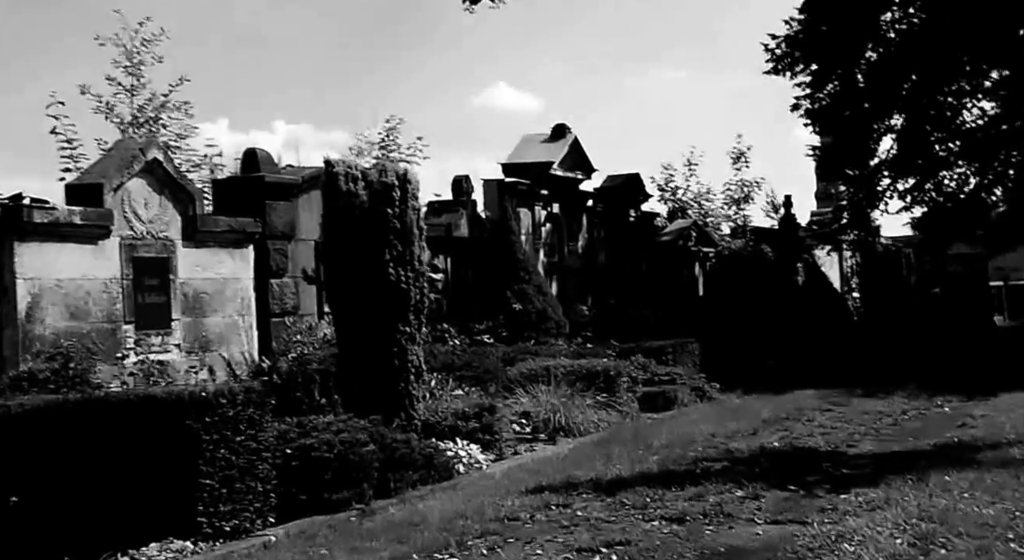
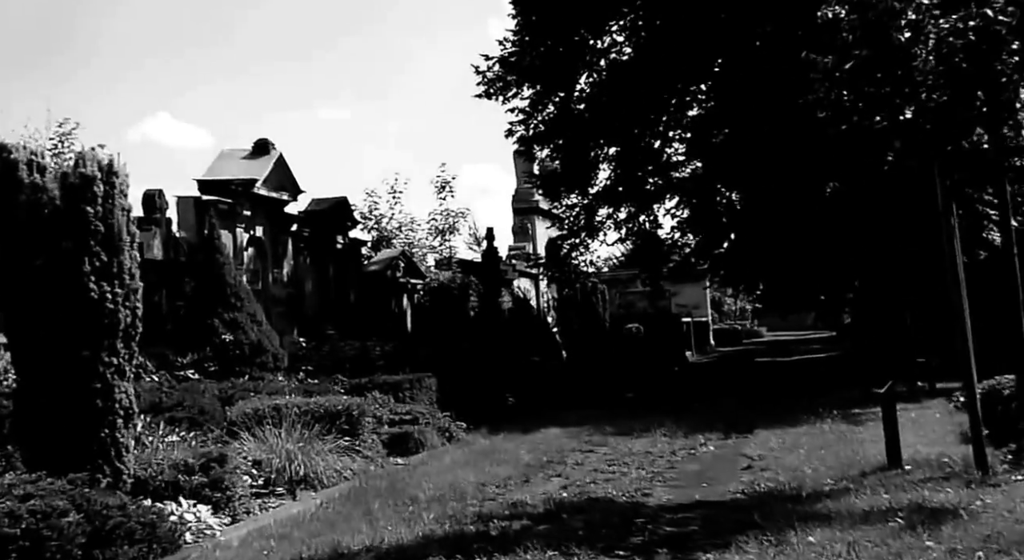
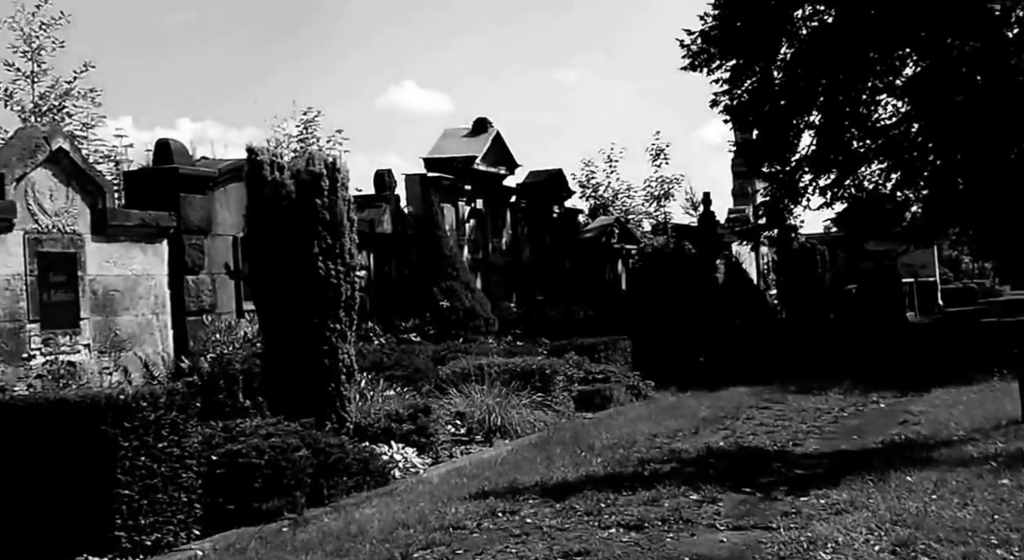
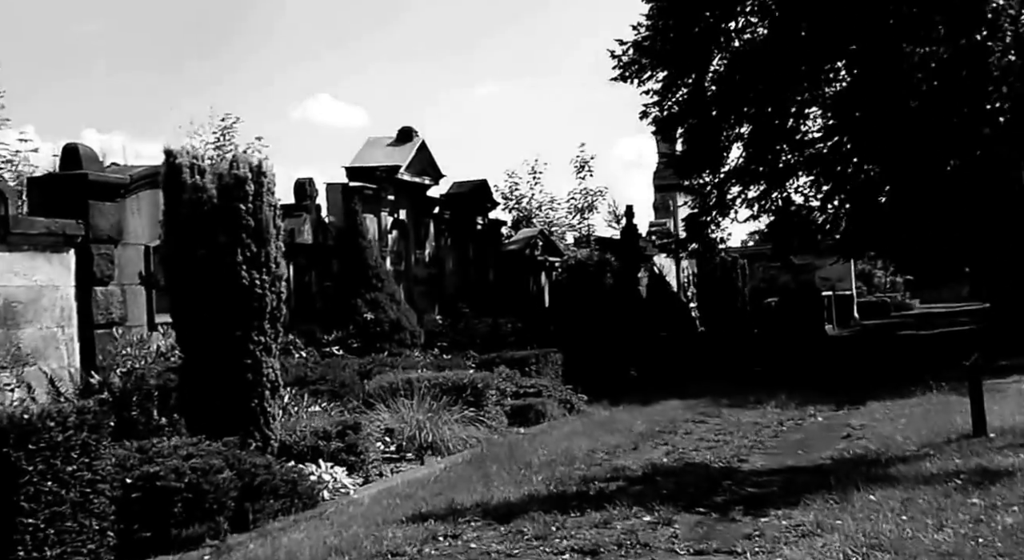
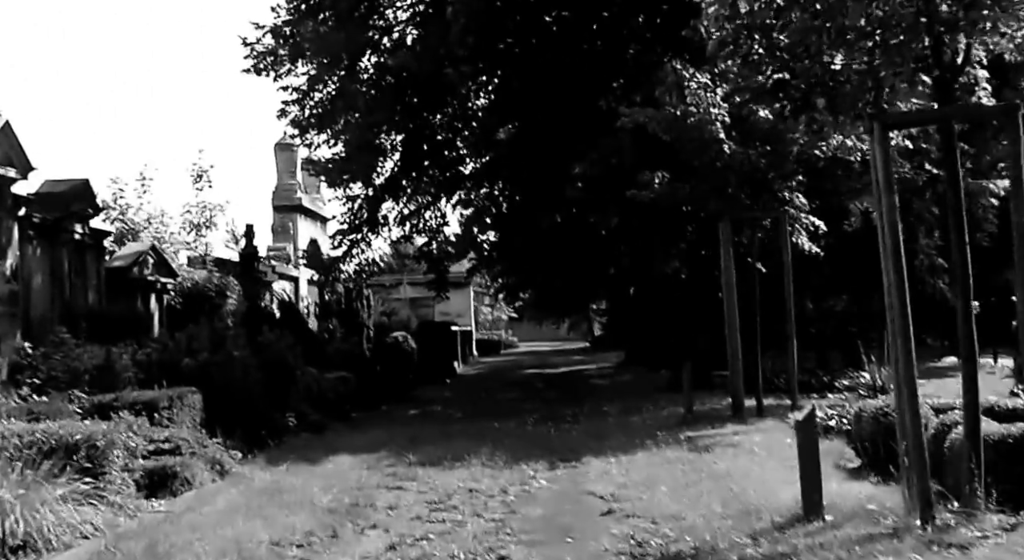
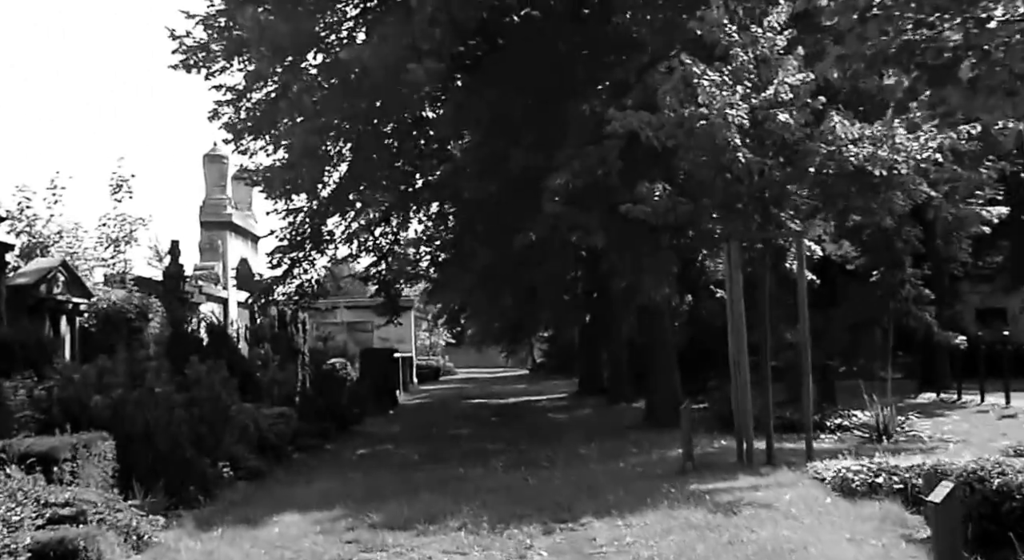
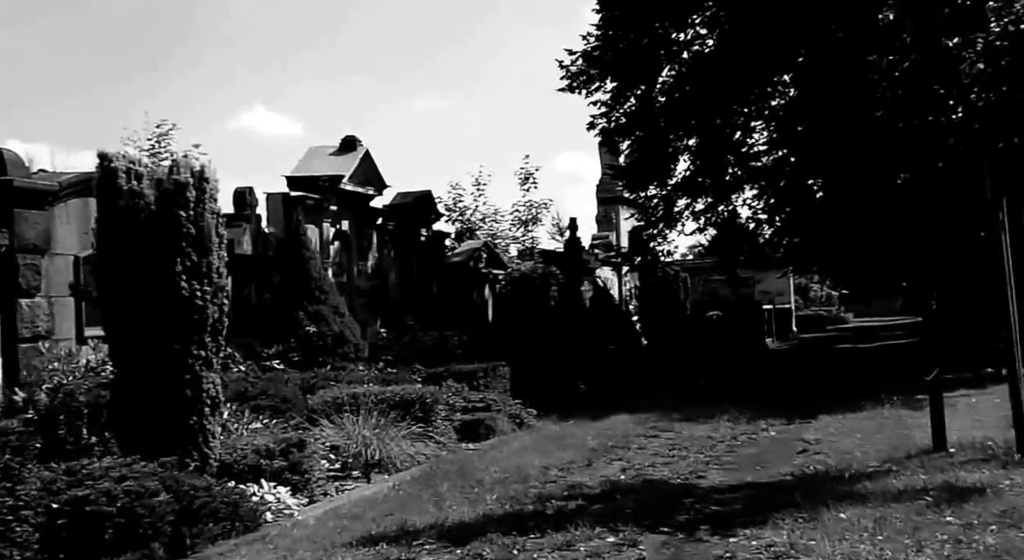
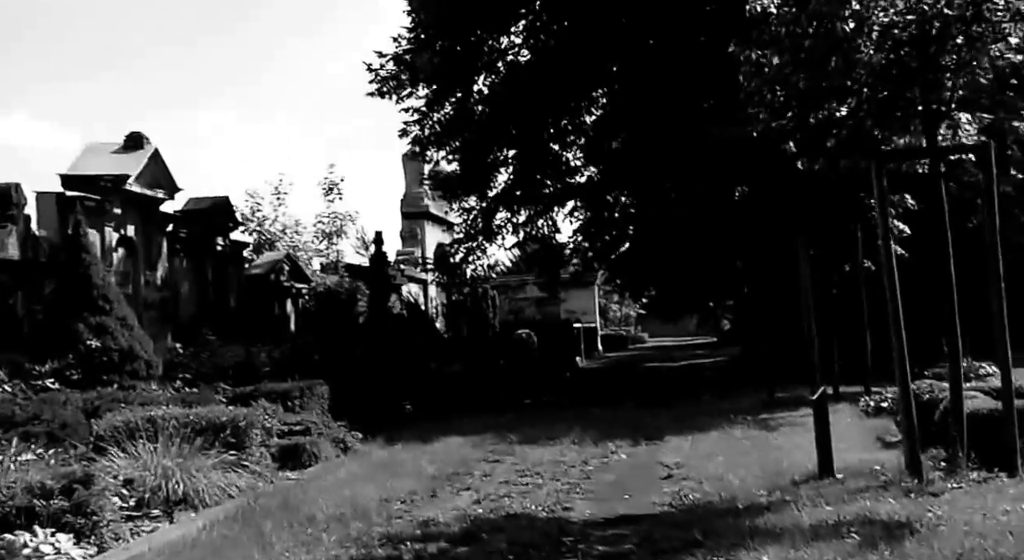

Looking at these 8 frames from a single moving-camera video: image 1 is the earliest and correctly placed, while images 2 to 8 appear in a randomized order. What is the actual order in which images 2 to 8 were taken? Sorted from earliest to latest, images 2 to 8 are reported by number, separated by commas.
3, 4, 7, 2, 8, 5, 6
